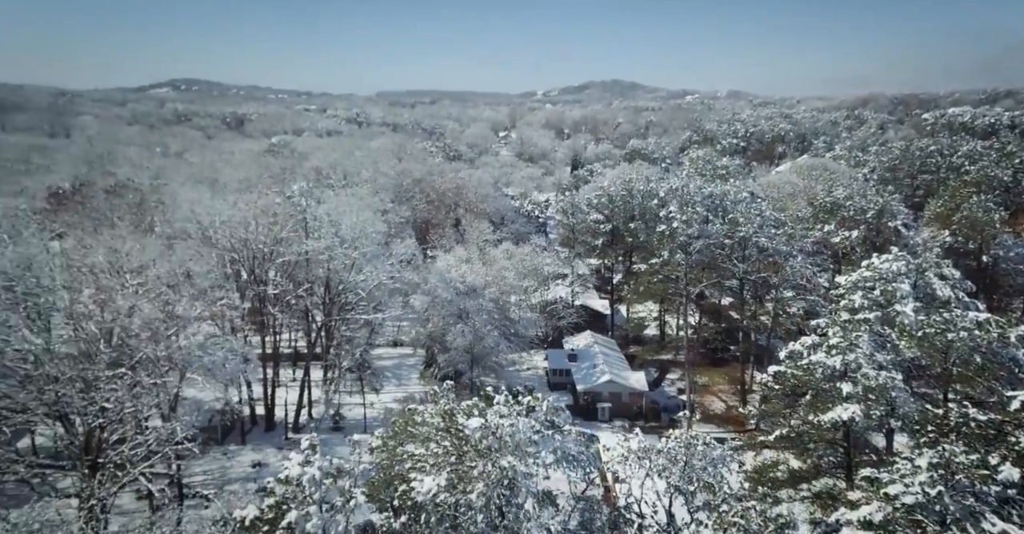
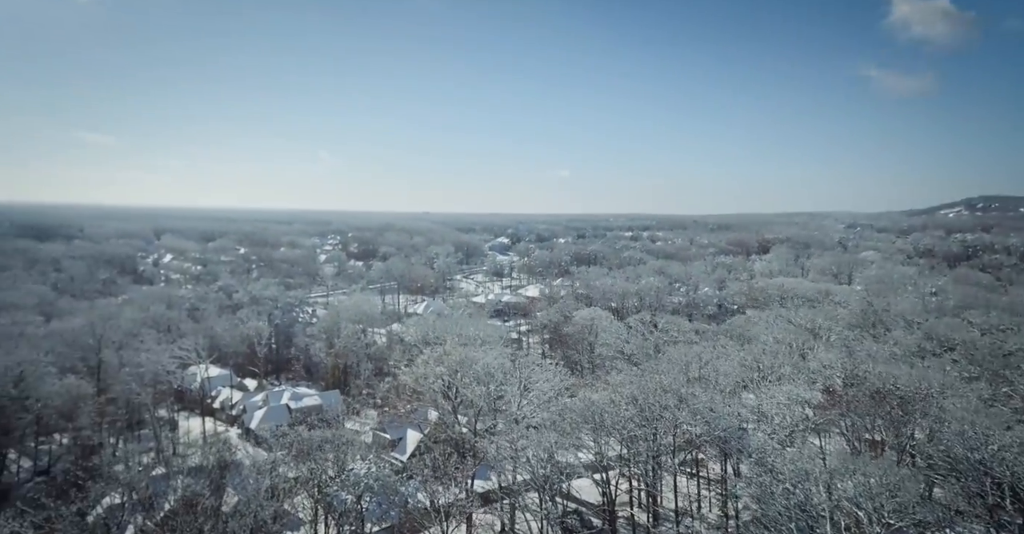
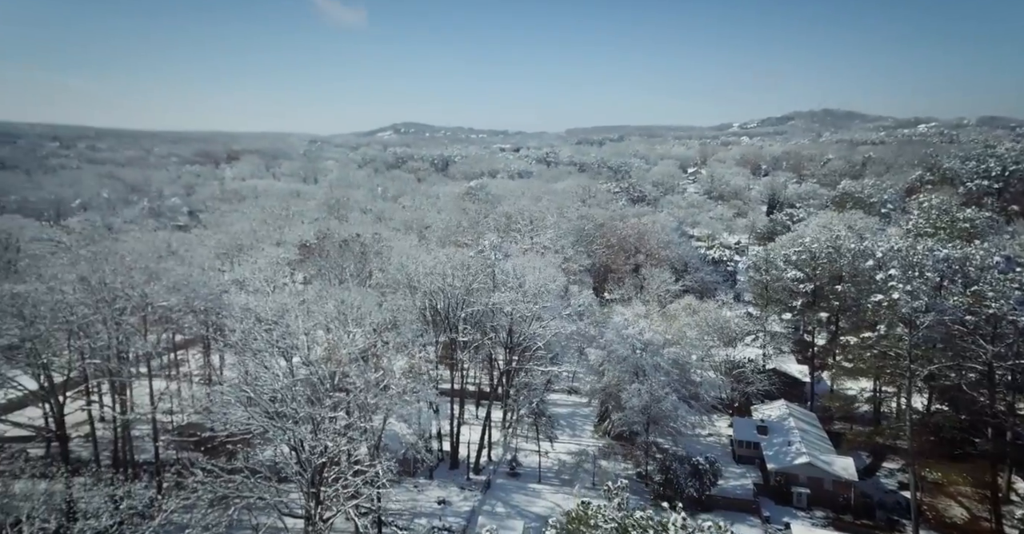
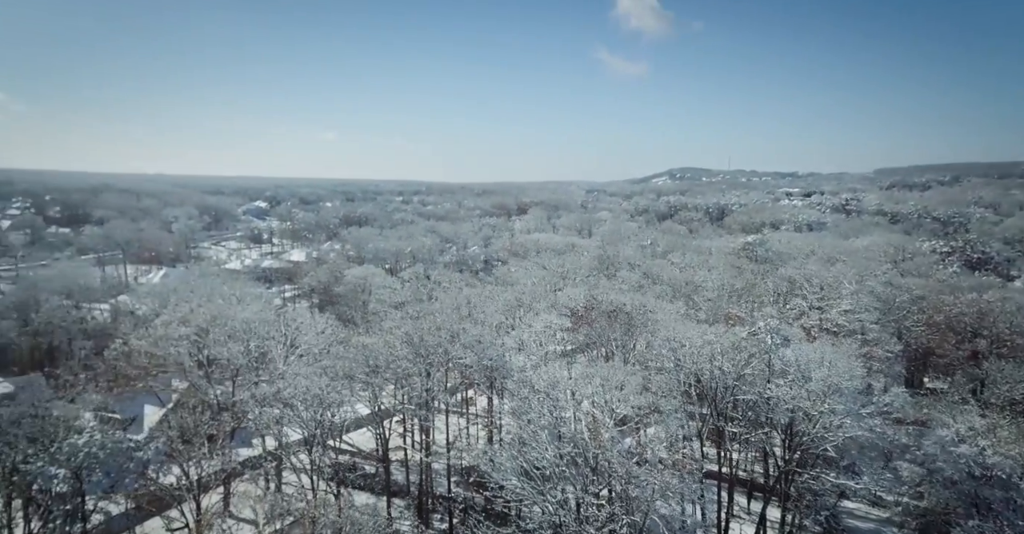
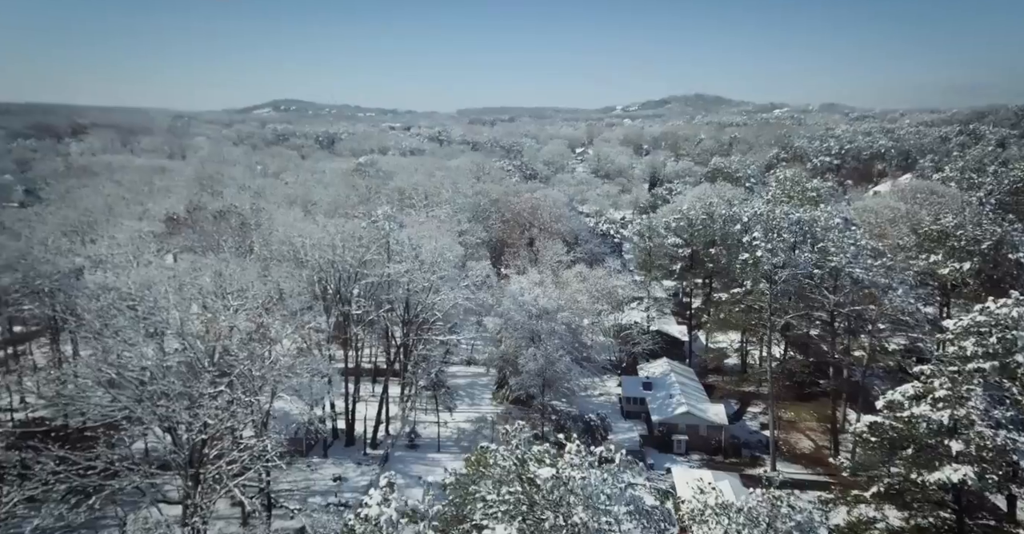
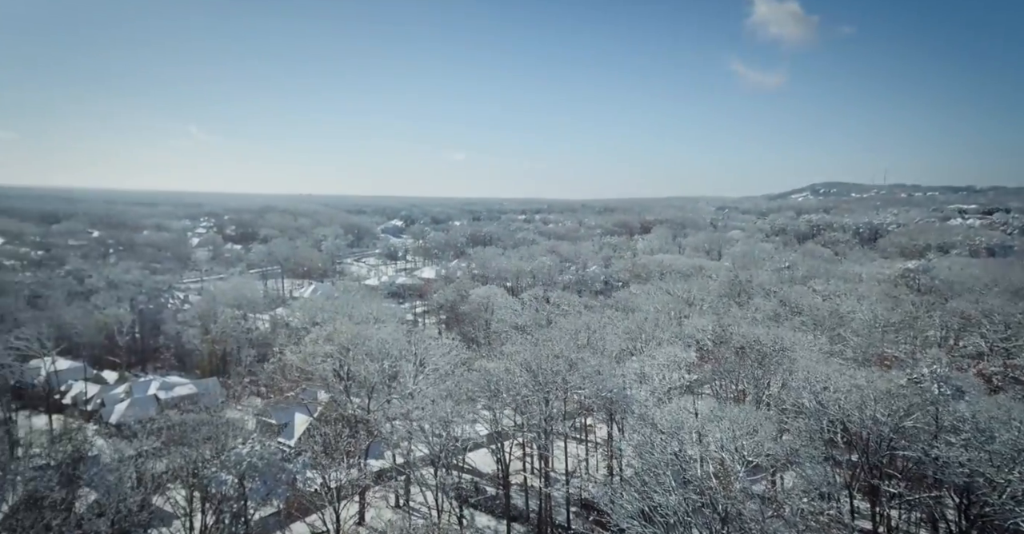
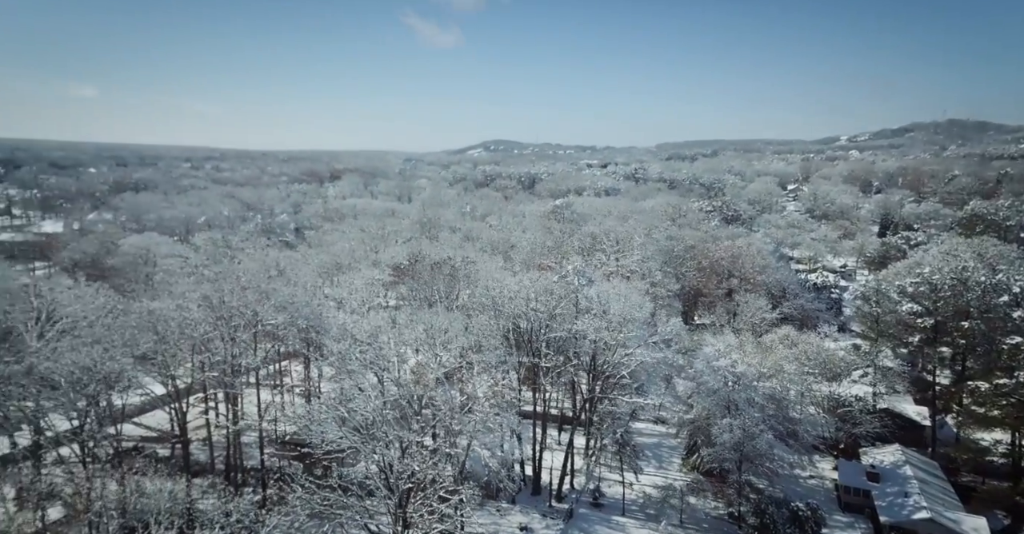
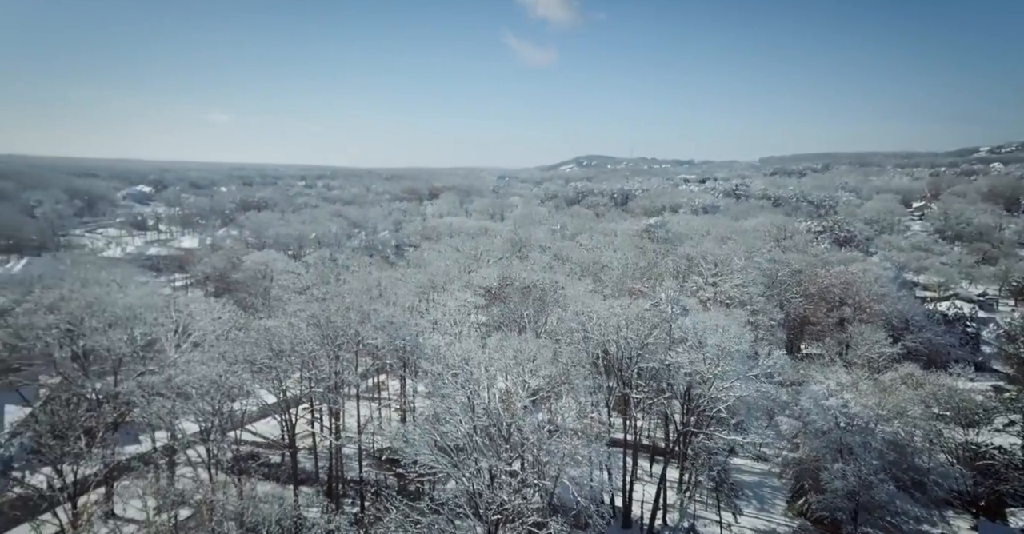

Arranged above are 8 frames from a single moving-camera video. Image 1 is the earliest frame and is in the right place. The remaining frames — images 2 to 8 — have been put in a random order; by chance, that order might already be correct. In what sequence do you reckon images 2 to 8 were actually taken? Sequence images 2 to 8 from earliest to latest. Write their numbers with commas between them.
5, 3, 7, 8, 4, 6, 2
